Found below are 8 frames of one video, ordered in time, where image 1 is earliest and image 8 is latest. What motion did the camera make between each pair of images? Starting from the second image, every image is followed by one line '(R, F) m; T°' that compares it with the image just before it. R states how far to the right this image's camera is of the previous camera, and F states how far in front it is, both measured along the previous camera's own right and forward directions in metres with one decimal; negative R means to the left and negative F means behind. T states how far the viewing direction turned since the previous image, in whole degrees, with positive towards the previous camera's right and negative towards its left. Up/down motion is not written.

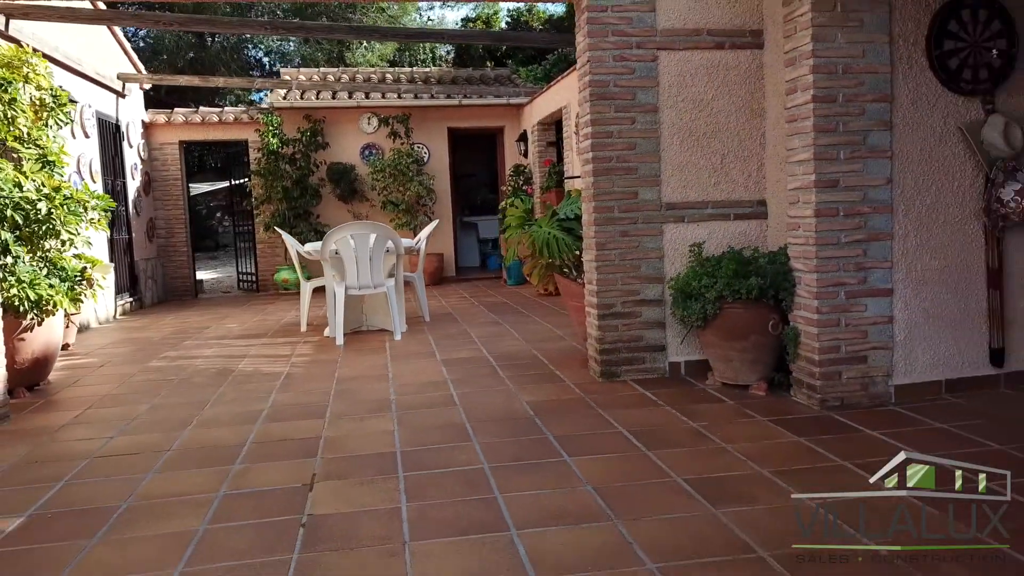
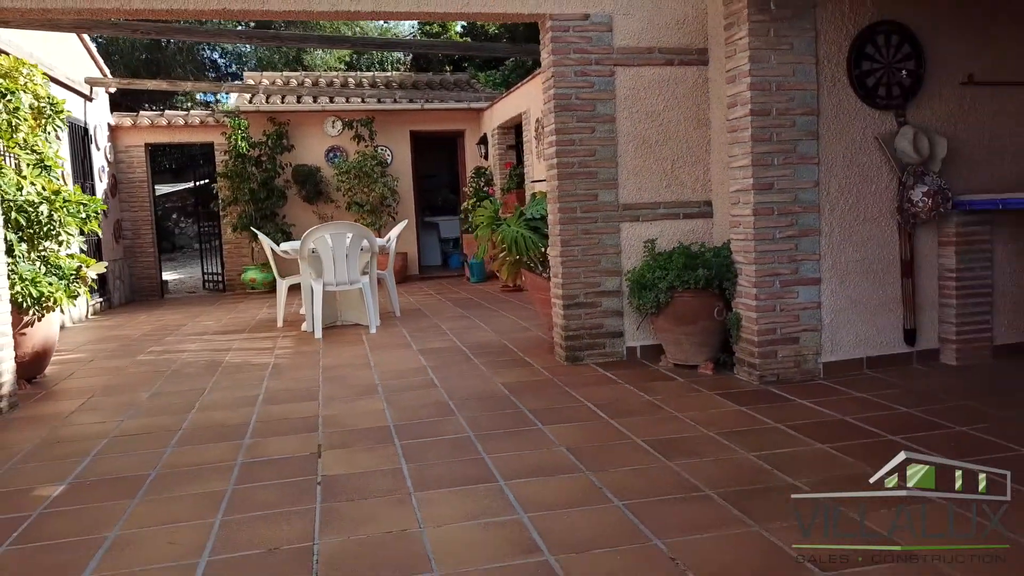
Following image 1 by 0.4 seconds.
(-0.1, -0.5) m; +3°
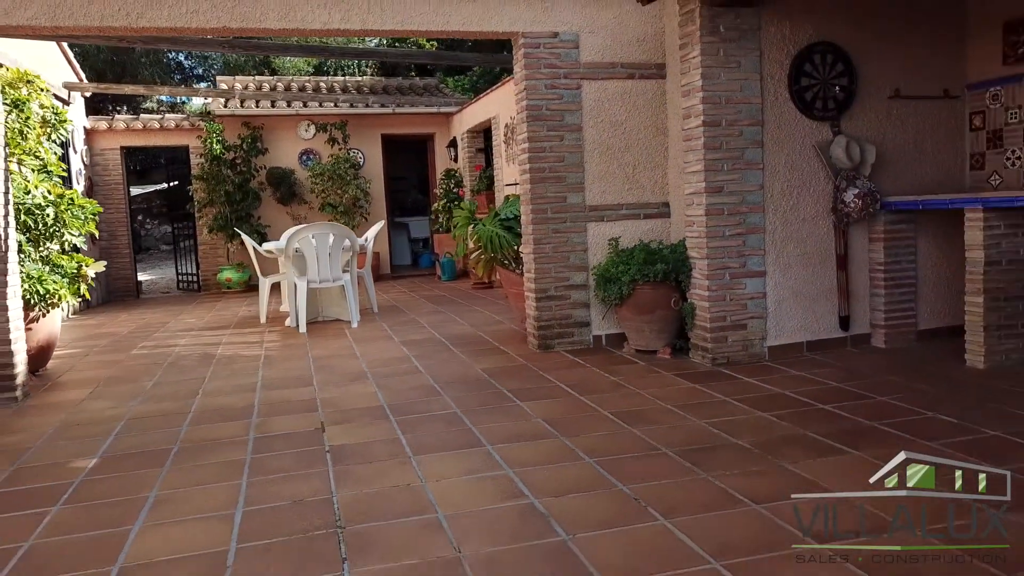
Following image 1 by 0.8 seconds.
(-0.1, -0.5) m; +2°
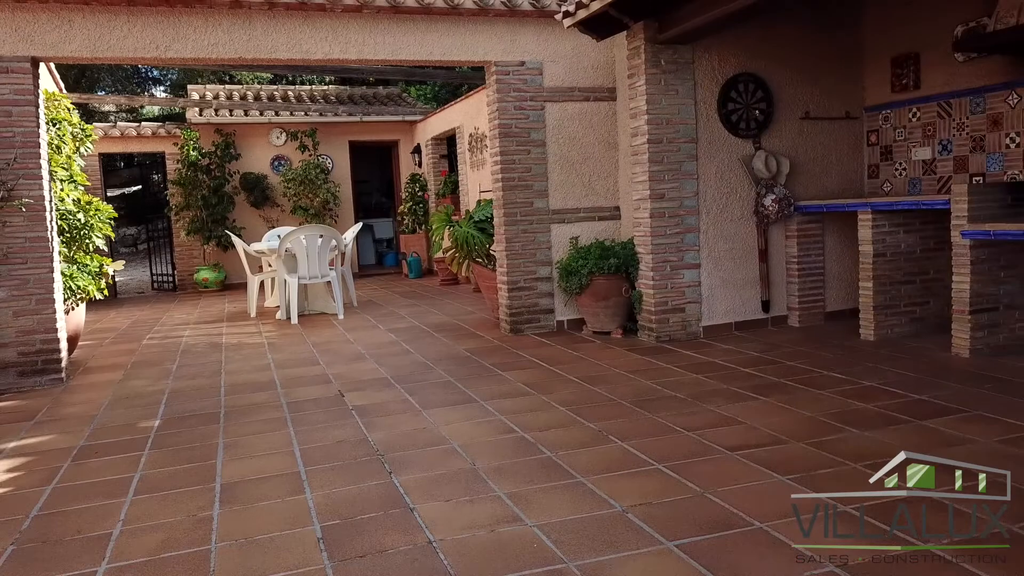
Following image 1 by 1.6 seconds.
(-0.2, -0.9) m; +3°
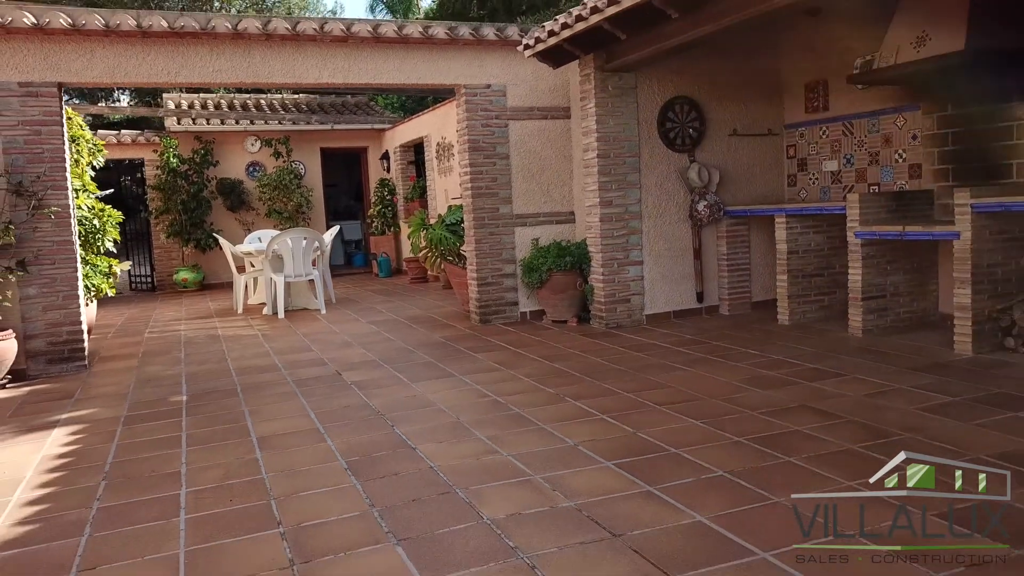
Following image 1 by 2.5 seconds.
(-0.1, -0.9) m; +3°
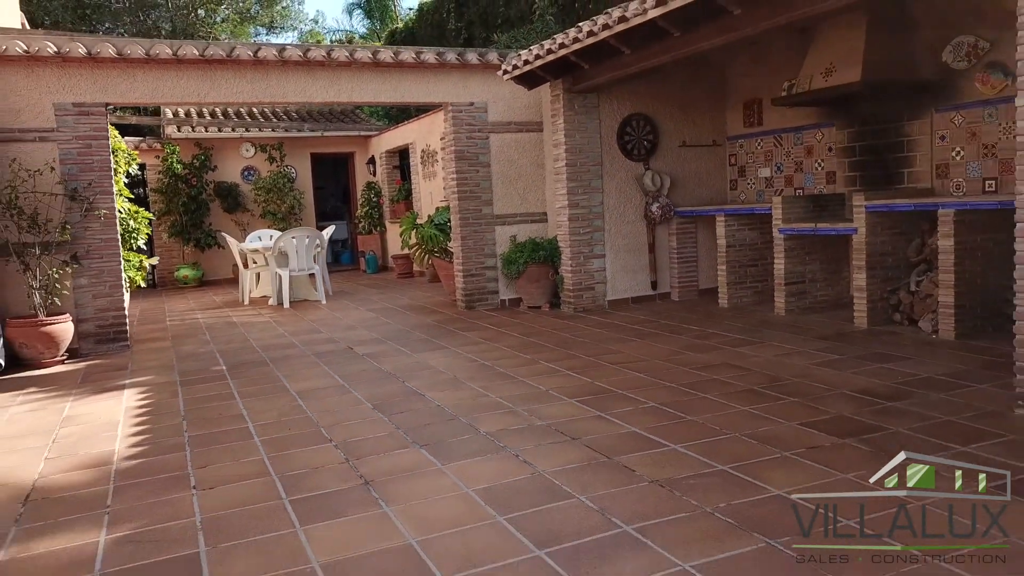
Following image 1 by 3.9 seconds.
(-0.1, -1.1) m; +2°
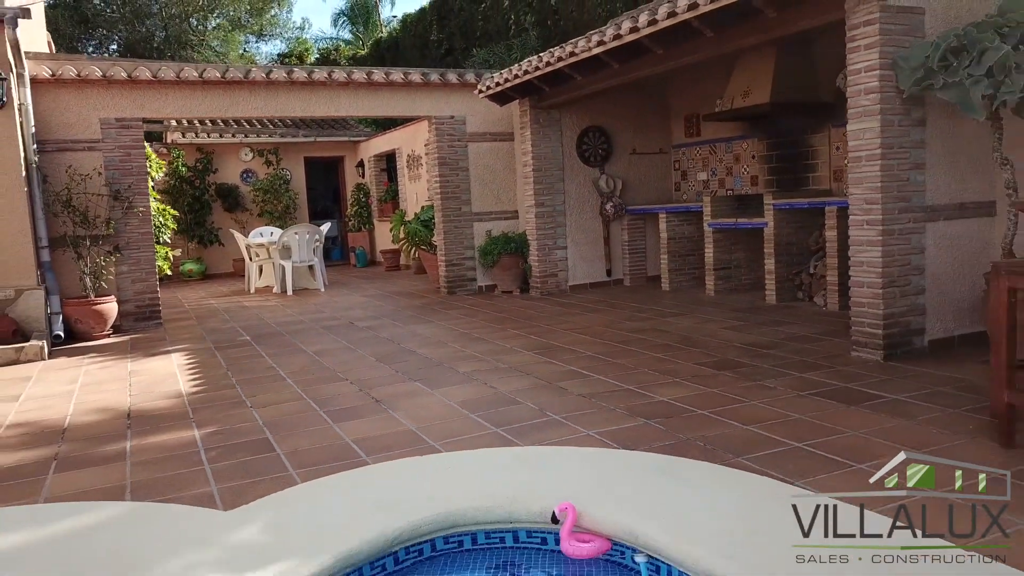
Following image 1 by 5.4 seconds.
(+0.1, -1.3) m; +1°
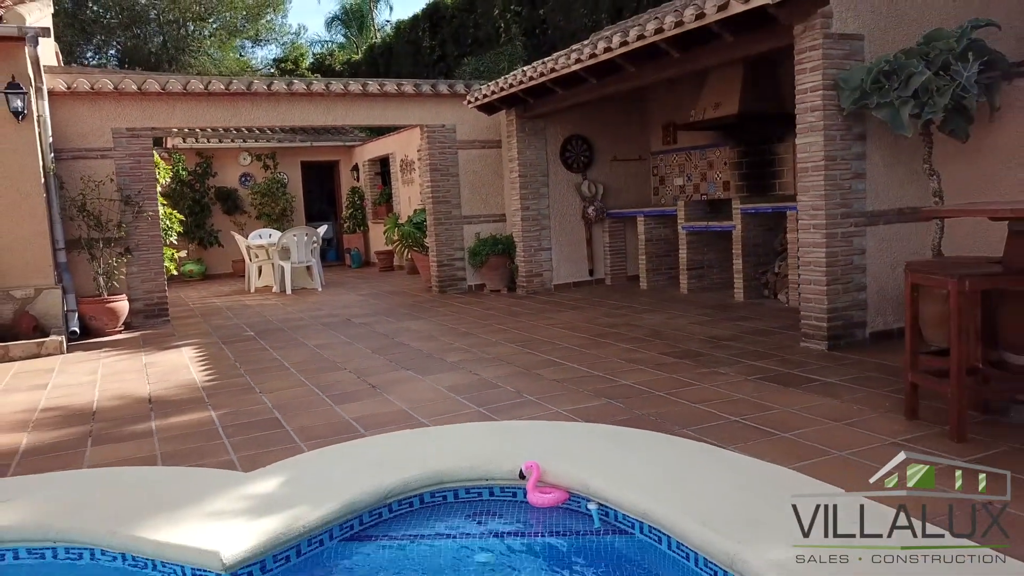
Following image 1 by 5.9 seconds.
(+0.1, -0.6) m; 0°
